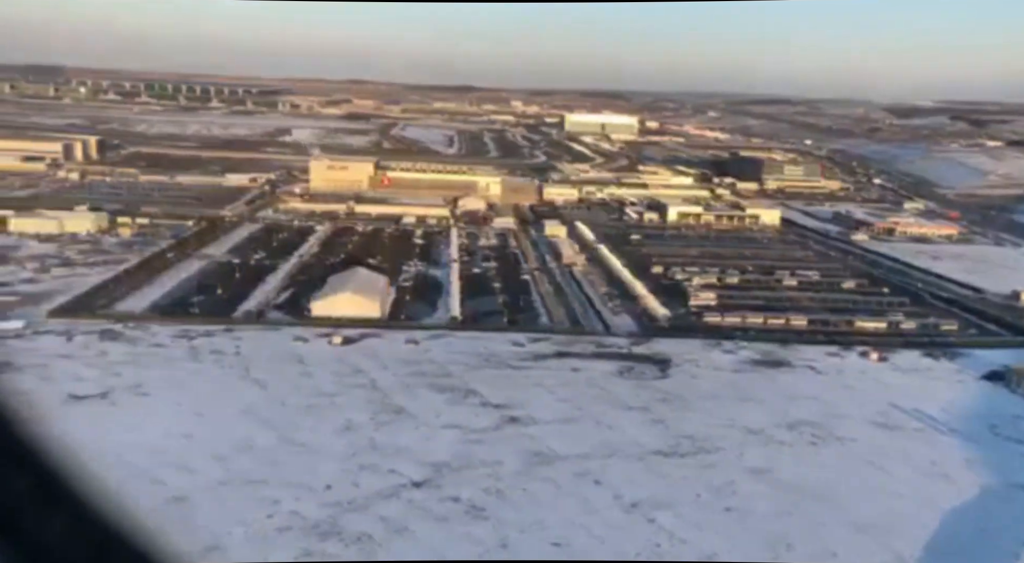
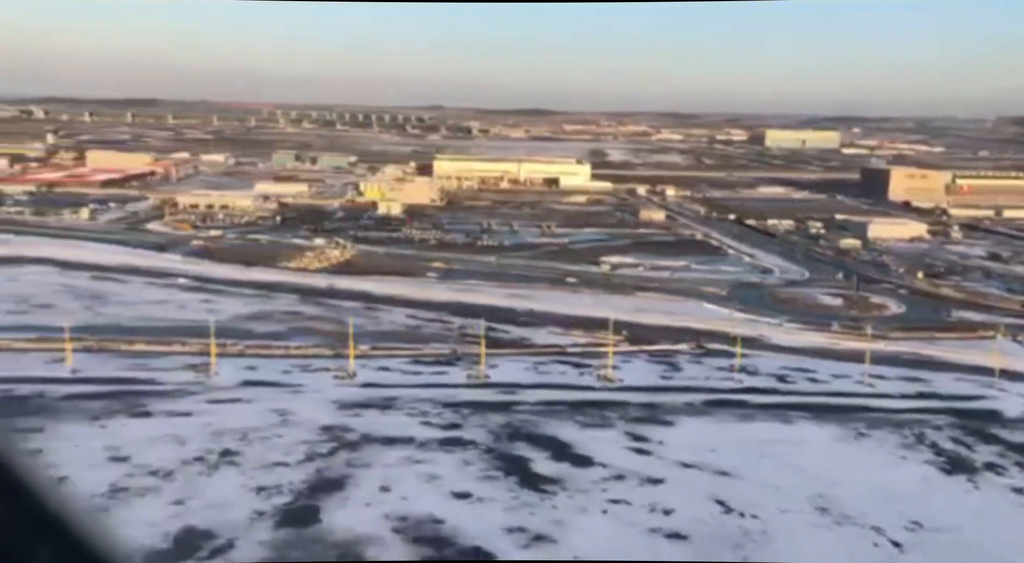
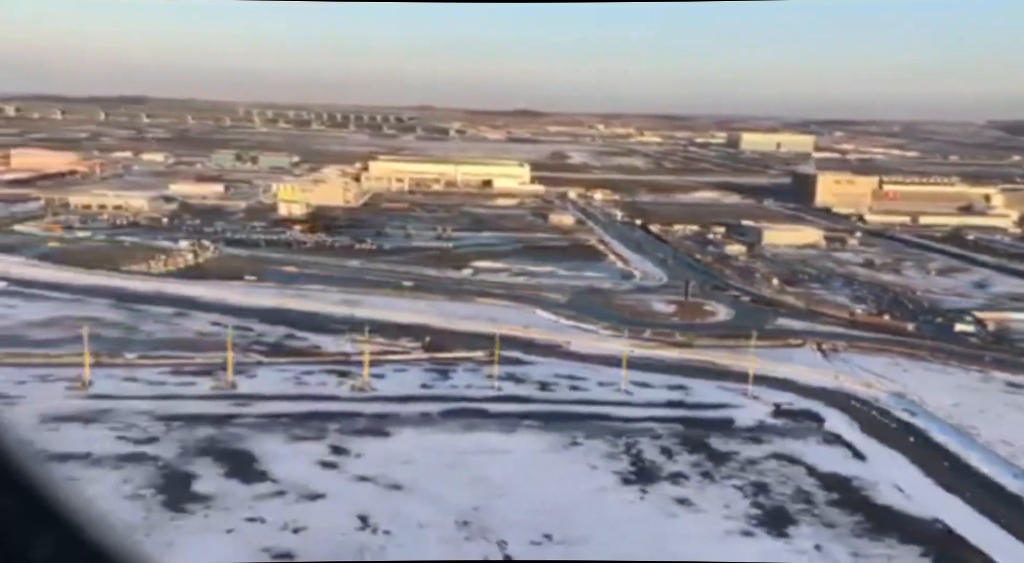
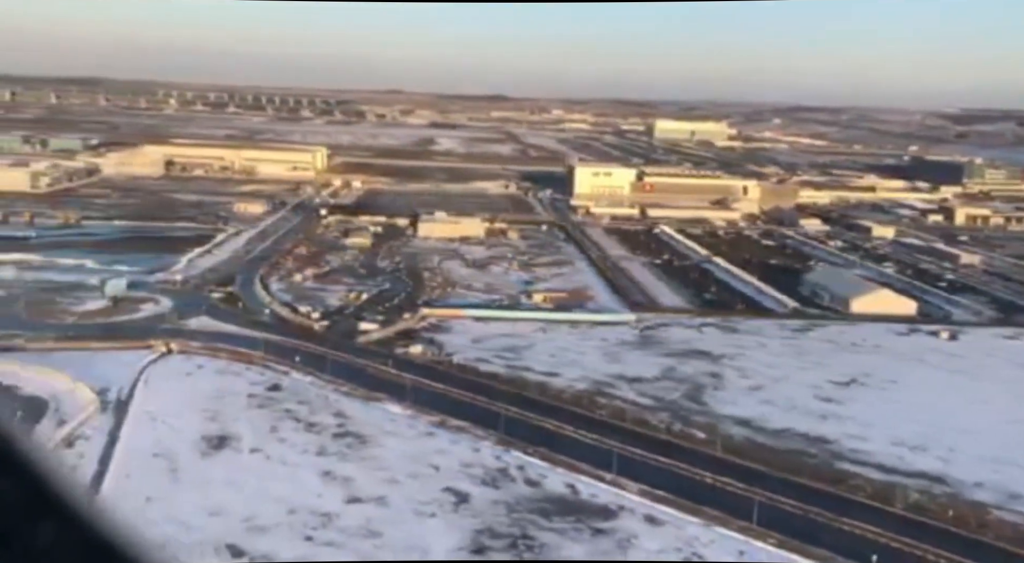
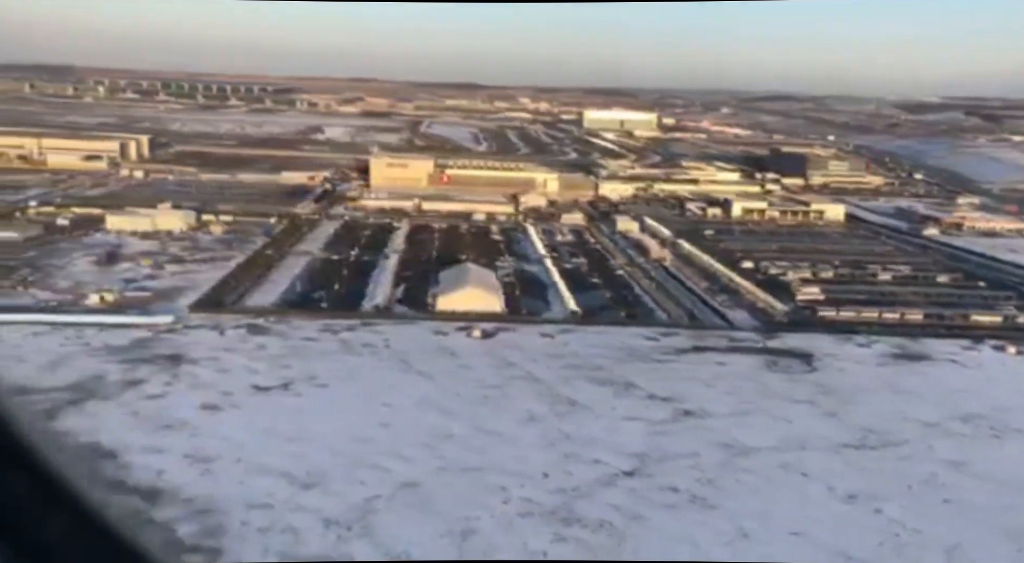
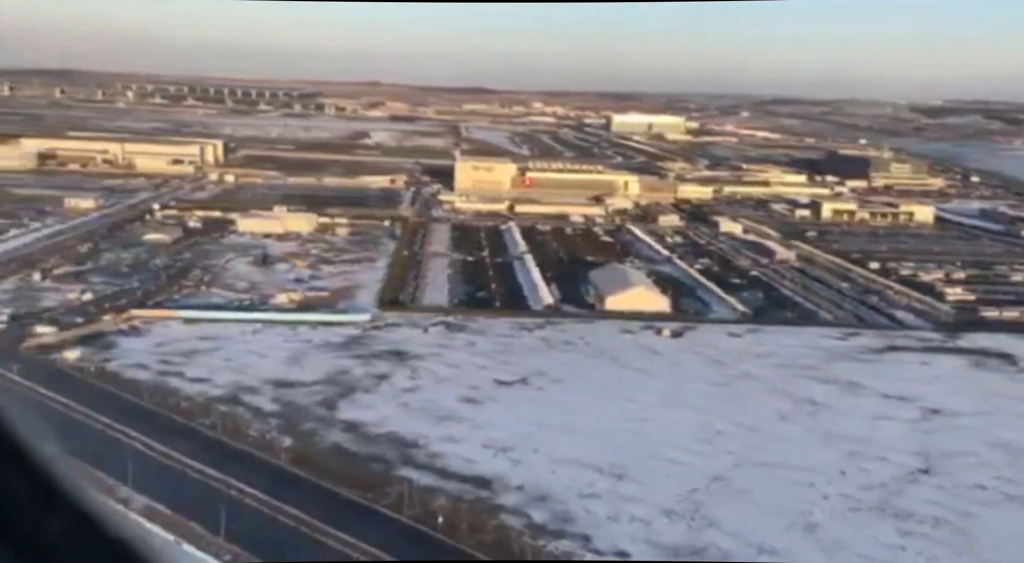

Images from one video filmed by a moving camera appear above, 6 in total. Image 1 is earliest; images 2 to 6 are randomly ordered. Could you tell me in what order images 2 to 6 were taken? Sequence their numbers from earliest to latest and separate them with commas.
5, 6, 4, 3, 2
